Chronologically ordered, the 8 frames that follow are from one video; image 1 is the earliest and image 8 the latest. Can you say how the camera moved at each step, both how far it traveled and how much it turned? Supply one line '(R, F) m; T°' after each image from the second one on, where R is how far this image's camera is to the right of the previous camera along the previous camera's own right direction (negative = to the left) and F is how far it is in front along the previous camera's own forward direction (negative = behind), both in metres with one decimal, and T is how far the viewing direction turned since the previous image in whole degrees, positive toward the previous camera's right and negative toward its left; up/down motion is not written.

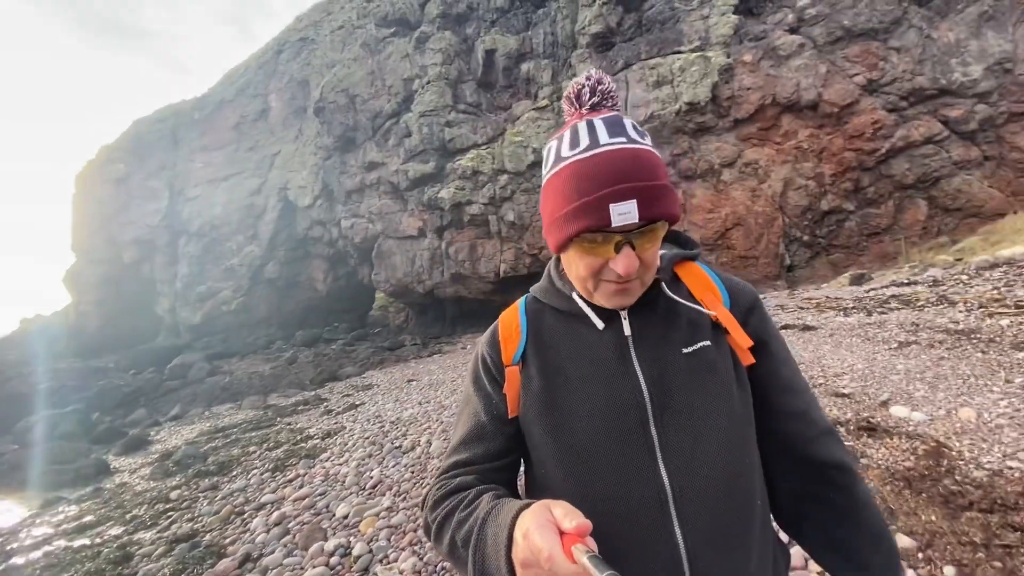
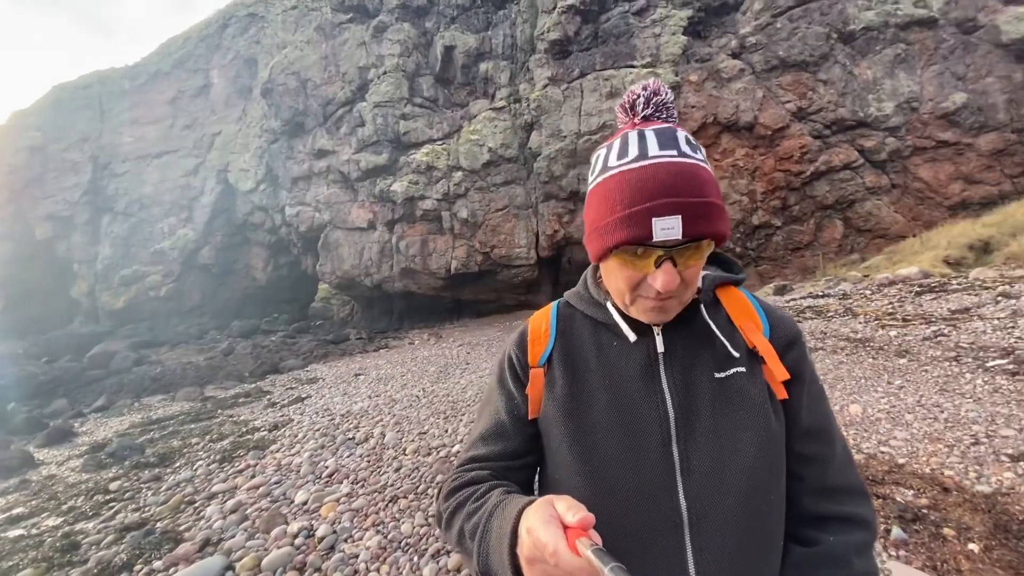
(-0.1, -0.3) m; +6°
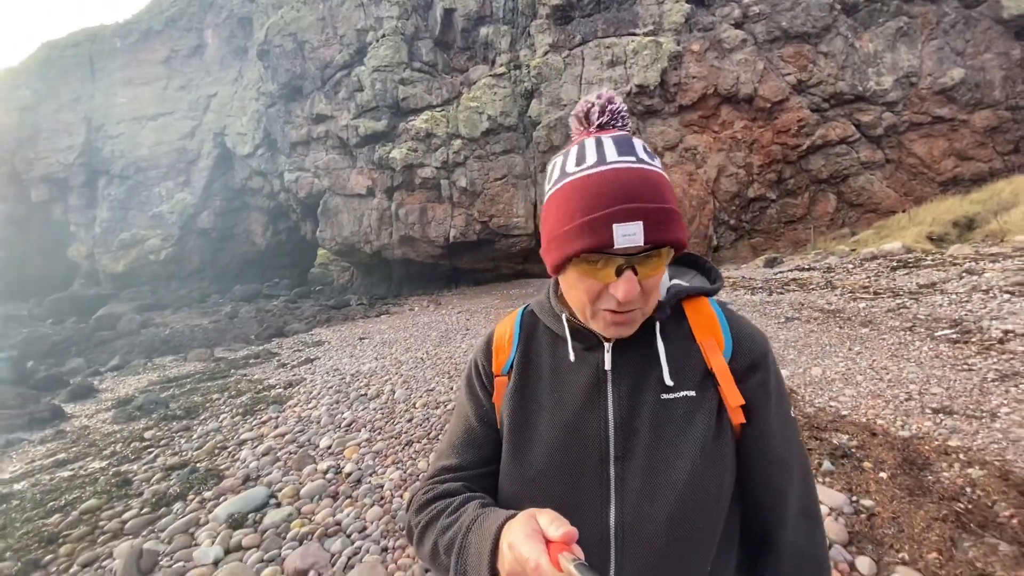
(0.0, -0.4) m; +1°
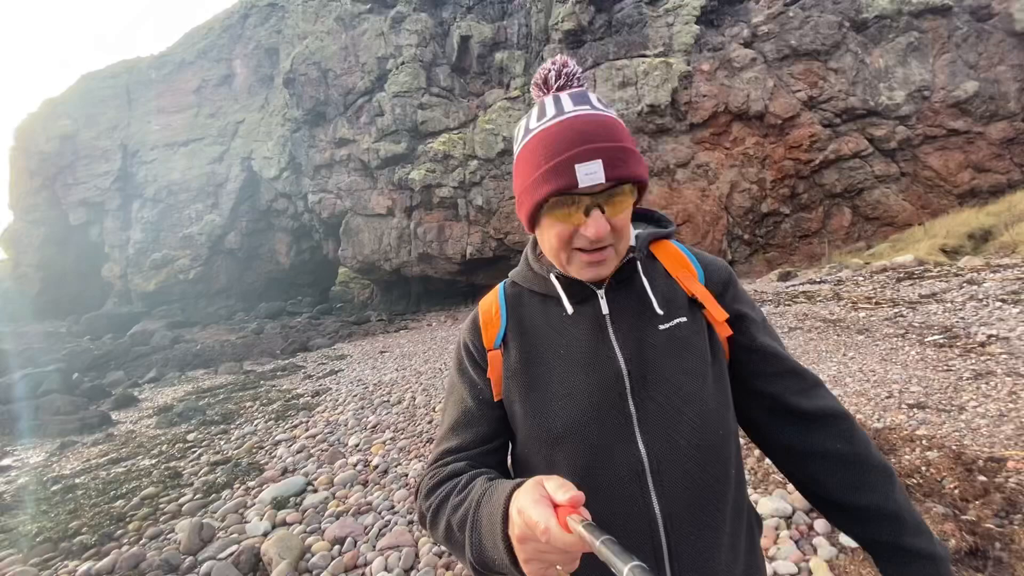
(0.0, -0.4) m; -2°
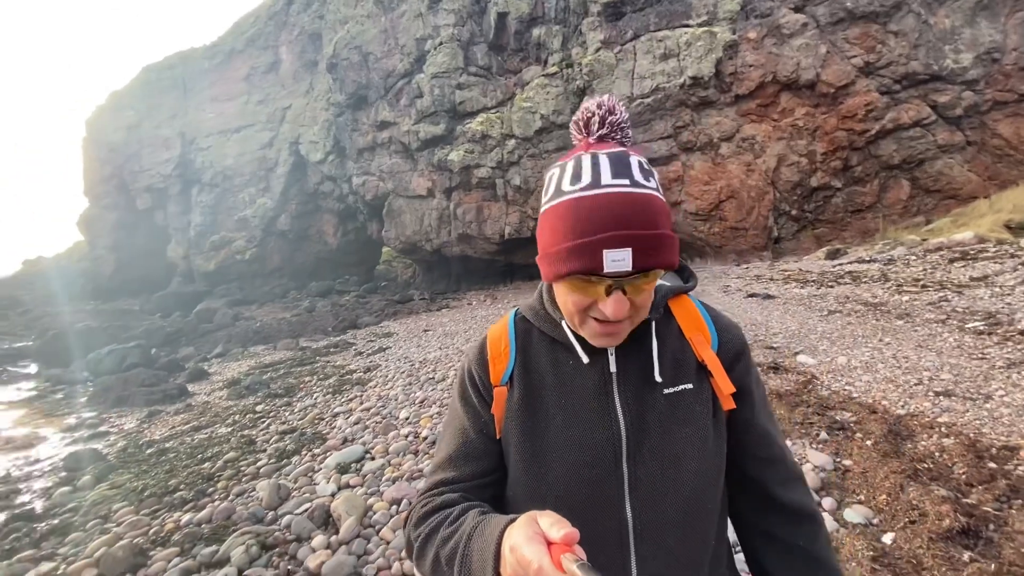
(0.0, -0.3) m; -5°
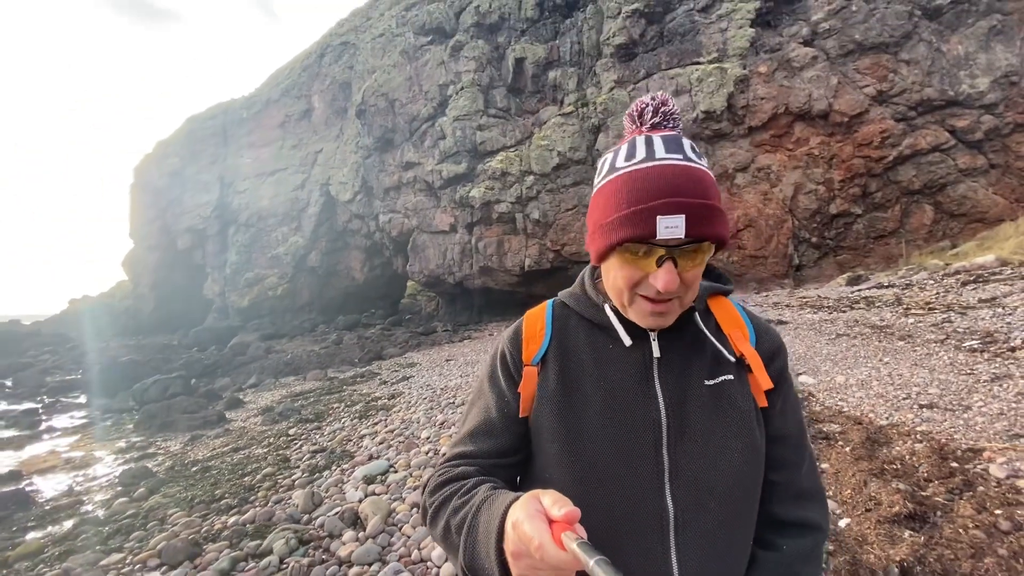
(+0.1, -0.4) m; -3°
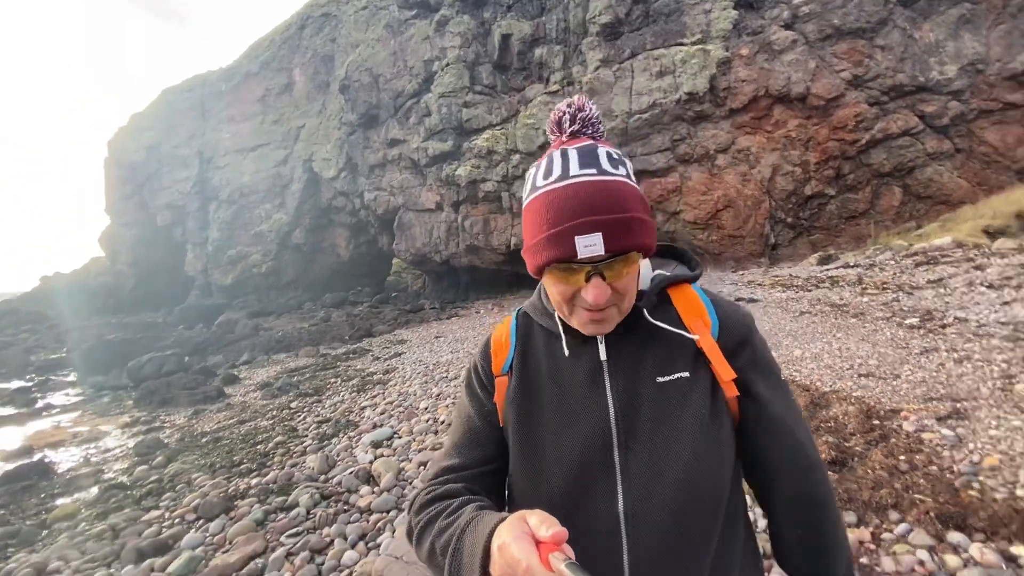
(-0.1, -0.4) m; +2°
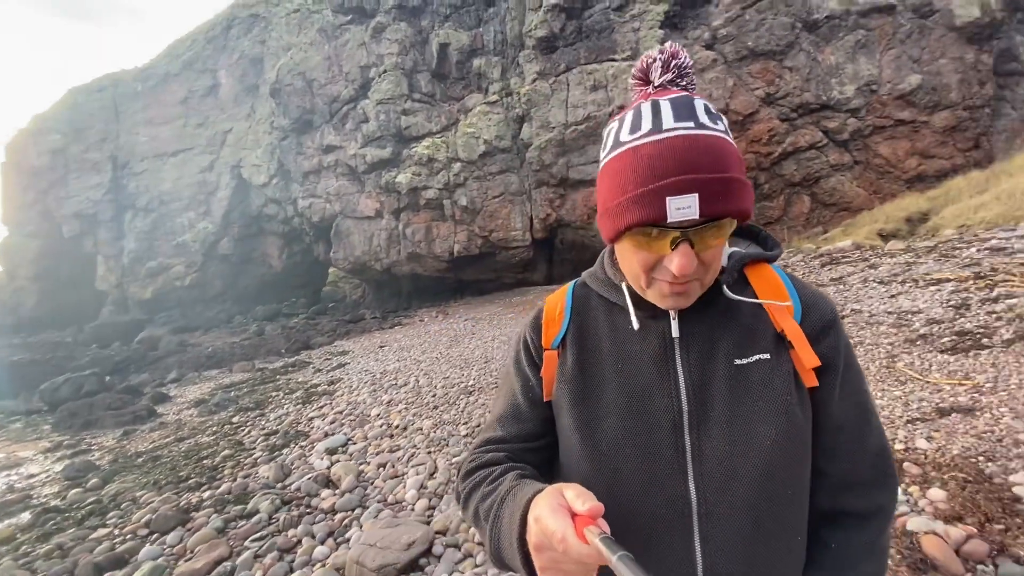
(-0.1, -0.2) m; +7°
